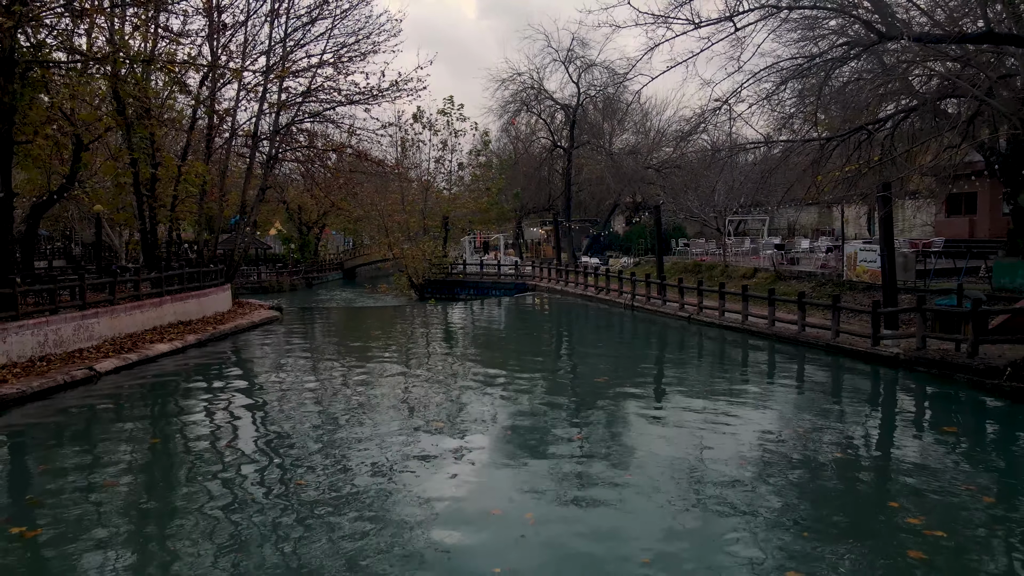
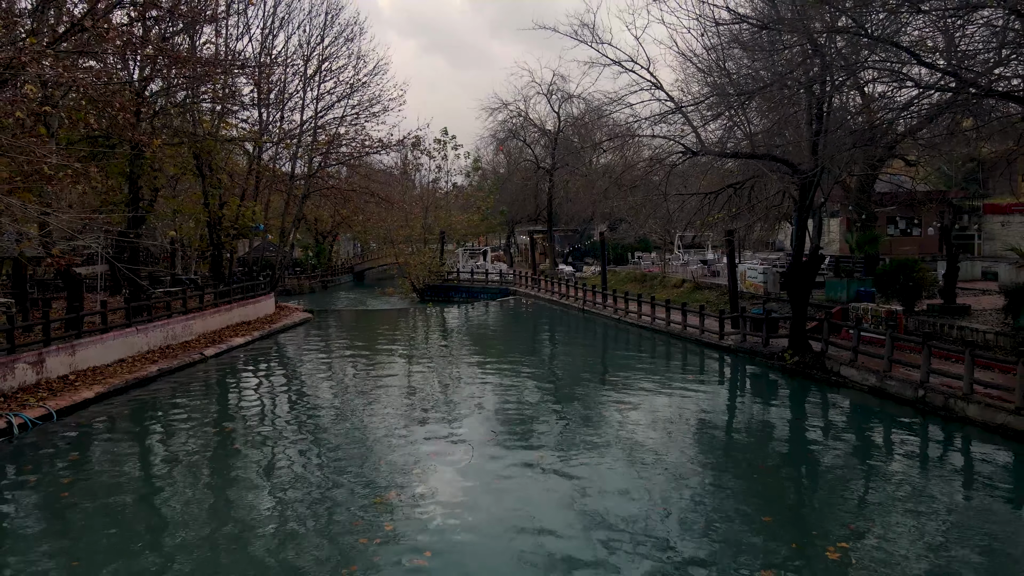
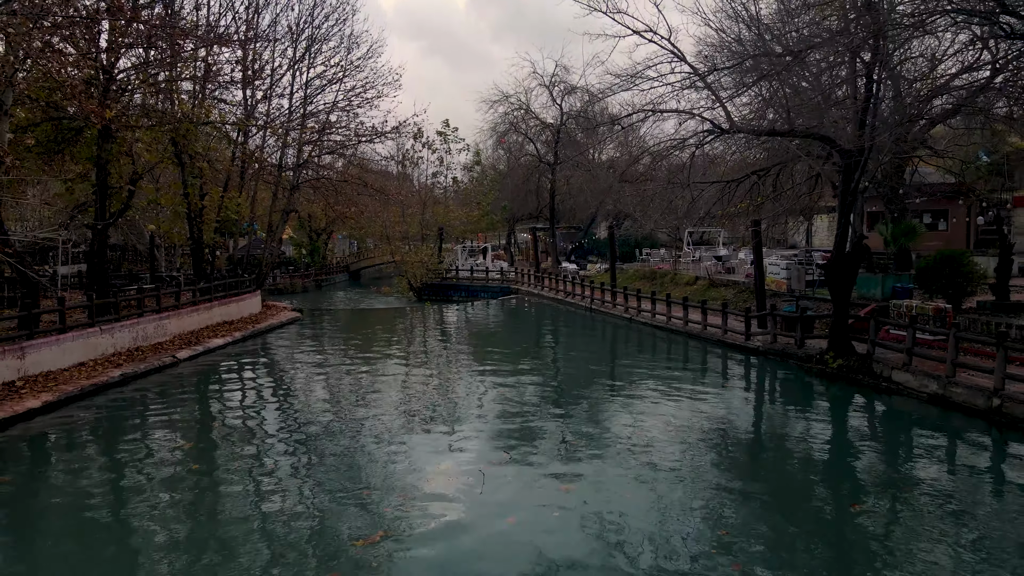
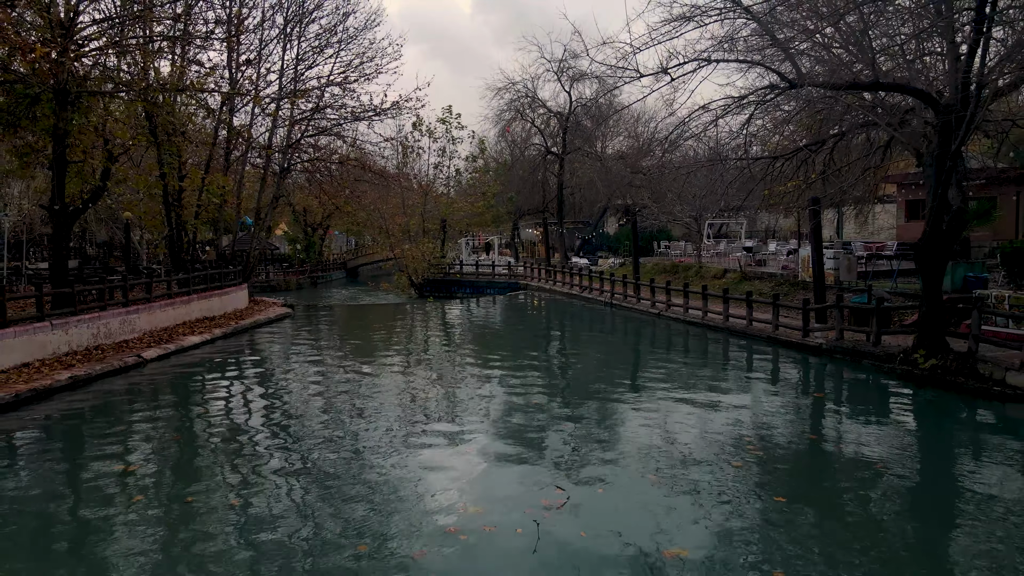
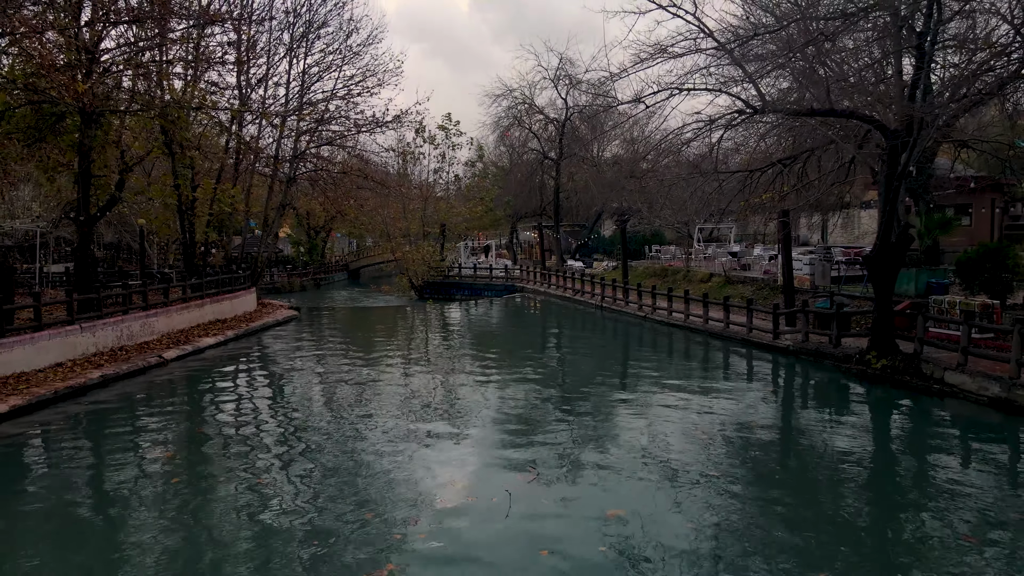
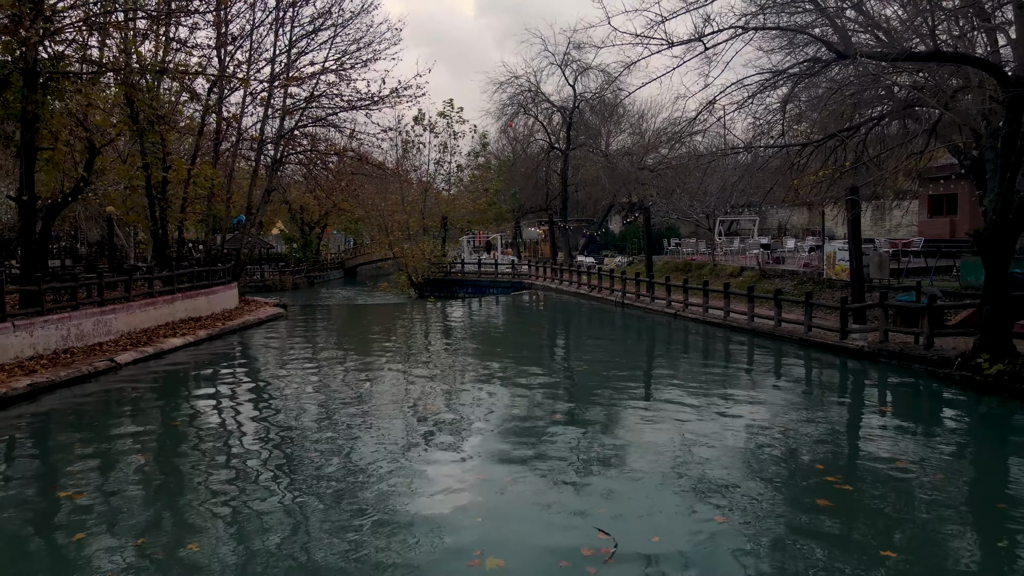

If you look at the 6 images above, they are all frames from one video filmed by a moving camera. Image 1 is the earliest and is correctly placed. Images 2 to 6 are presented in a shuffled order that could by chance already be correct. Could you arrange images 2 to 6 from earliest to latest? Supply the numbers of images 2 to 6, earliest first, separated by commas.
6, 4, 5, 3, 2
